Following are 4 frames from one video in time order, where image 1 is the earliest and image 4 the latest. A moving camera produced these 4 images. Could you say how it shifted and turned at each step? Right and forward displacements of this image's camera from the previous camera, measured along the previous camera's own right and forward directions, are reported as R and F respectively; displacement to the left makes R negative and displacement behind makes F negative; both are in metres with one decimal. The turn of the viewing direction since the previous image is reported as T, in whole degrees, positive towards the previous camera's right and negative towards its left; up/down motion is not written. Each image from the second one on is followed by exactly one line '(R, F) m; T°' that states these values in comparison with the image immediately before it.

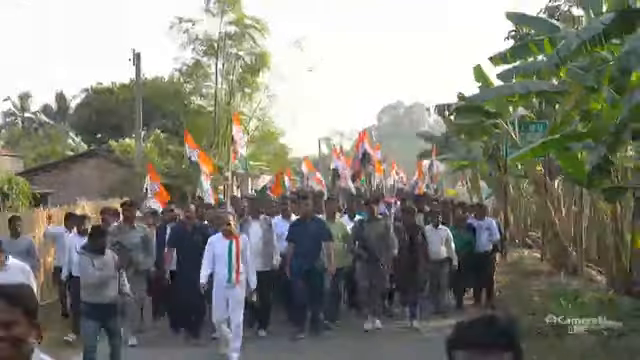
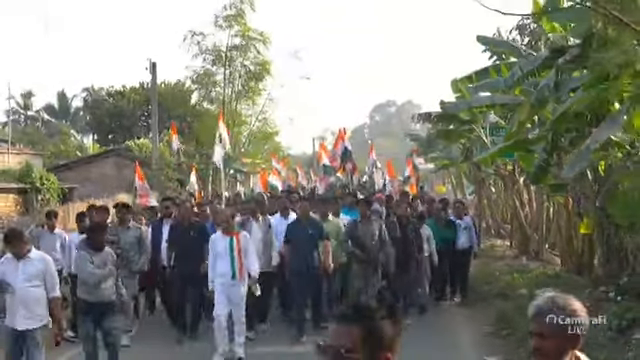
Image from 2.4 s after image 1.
(-0.1, -2.1) m; 0°
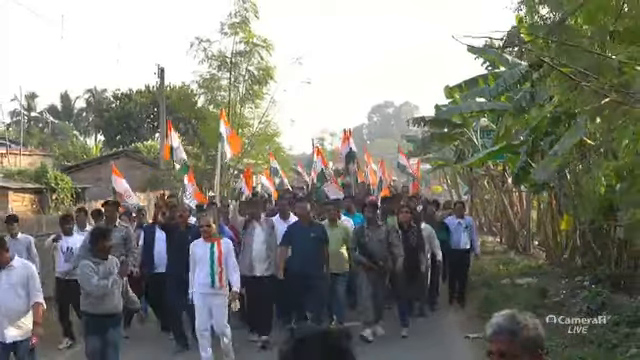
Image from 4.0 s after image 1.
(0.0, -1.0) m; 0°
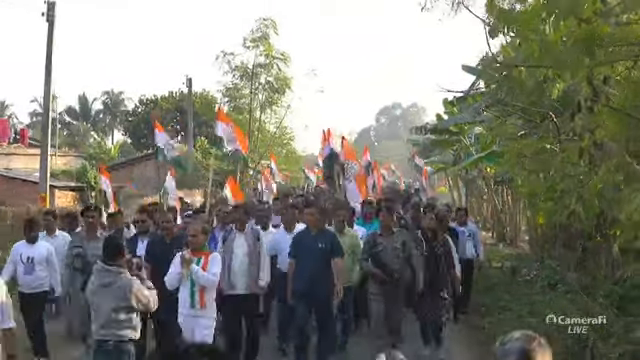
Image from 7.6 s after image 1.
(-0.1, -2.3) m; 0°
